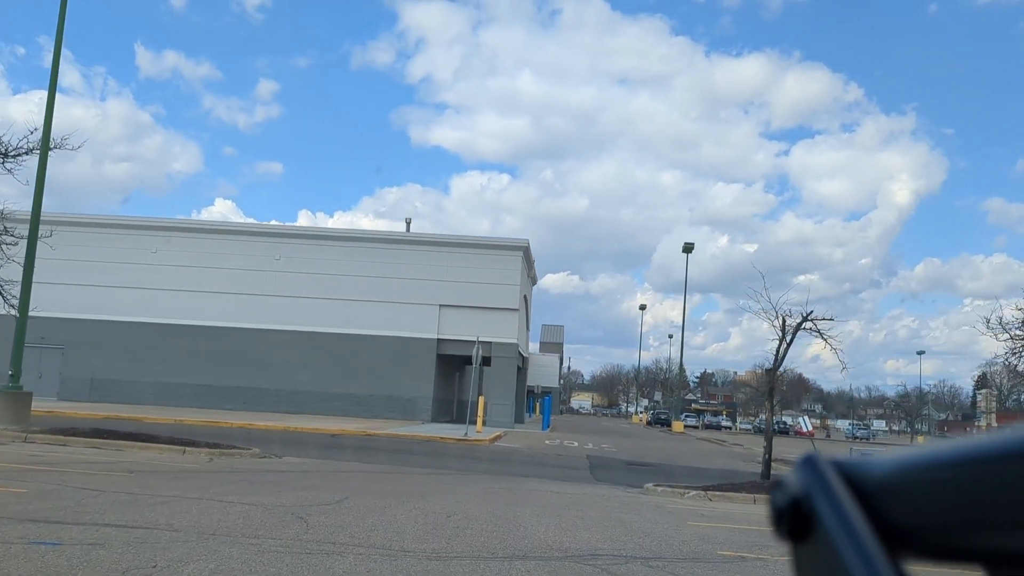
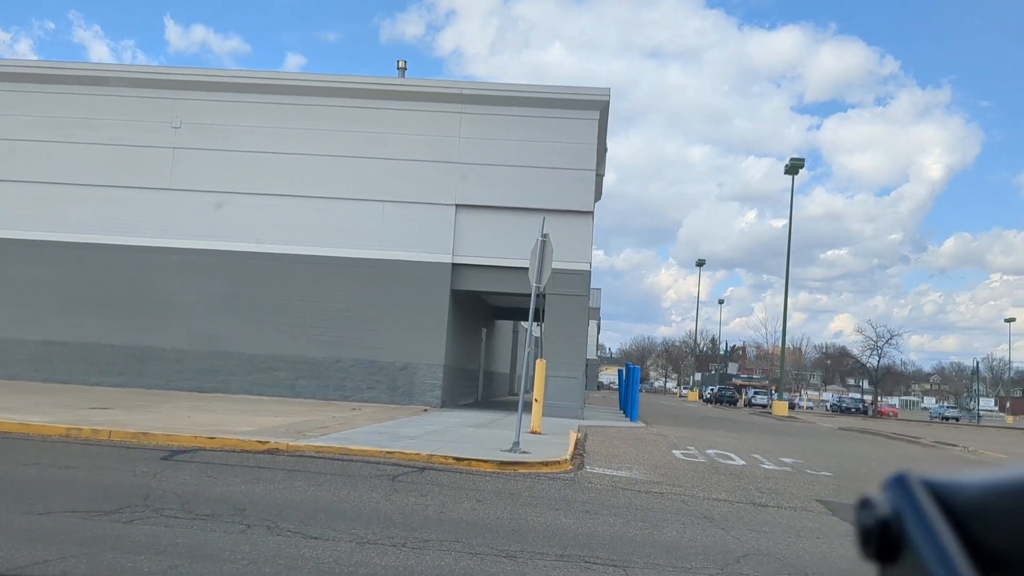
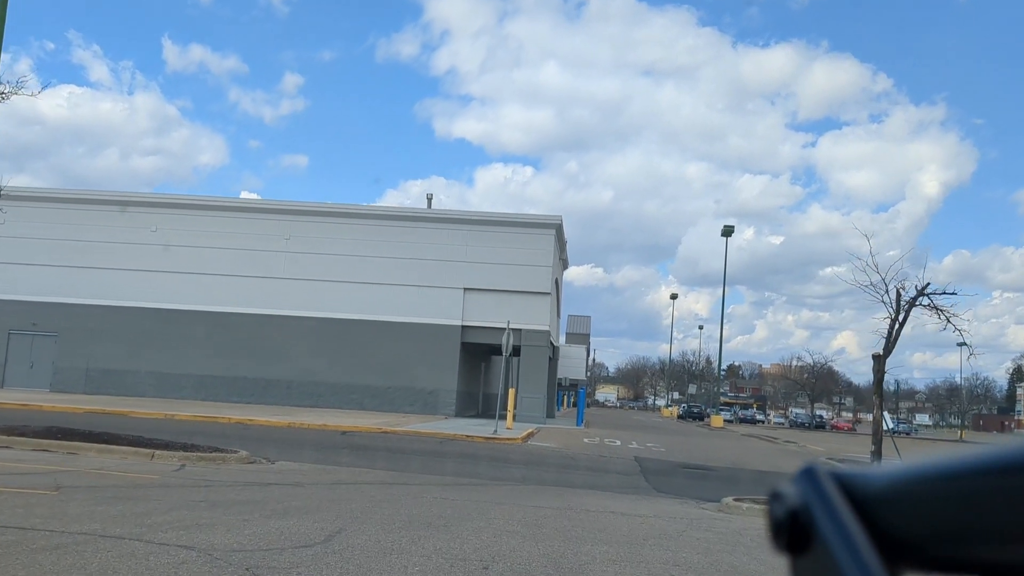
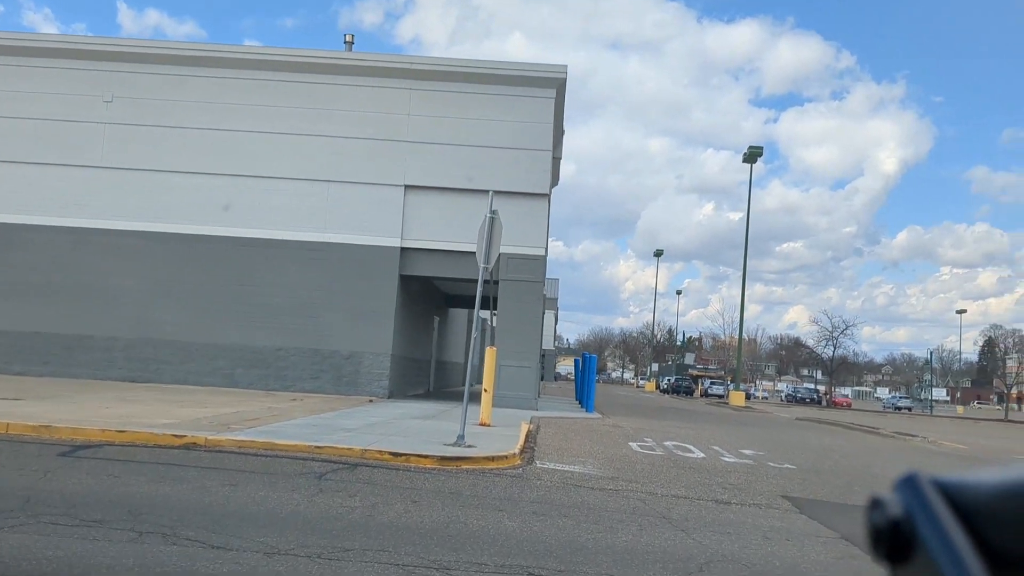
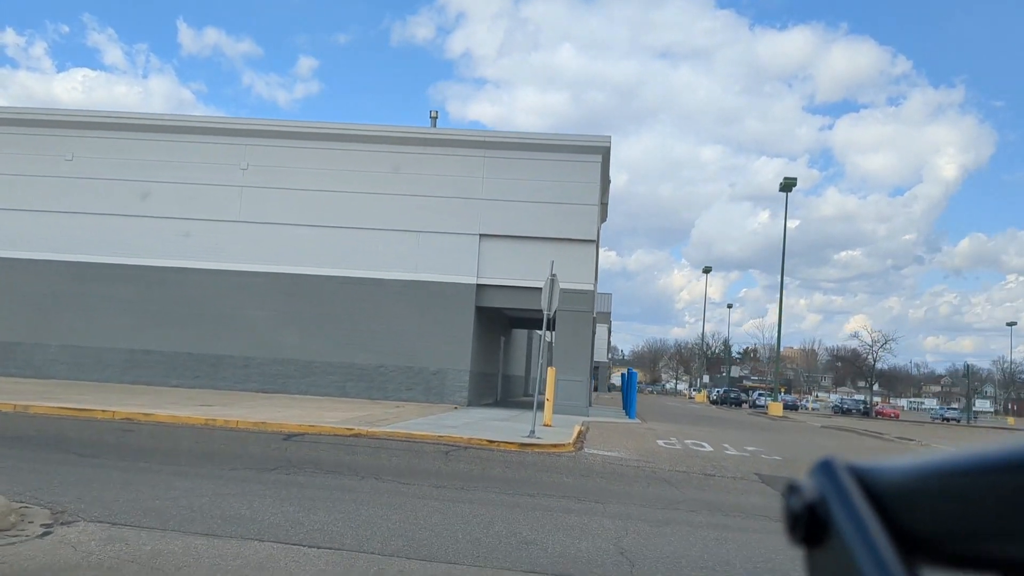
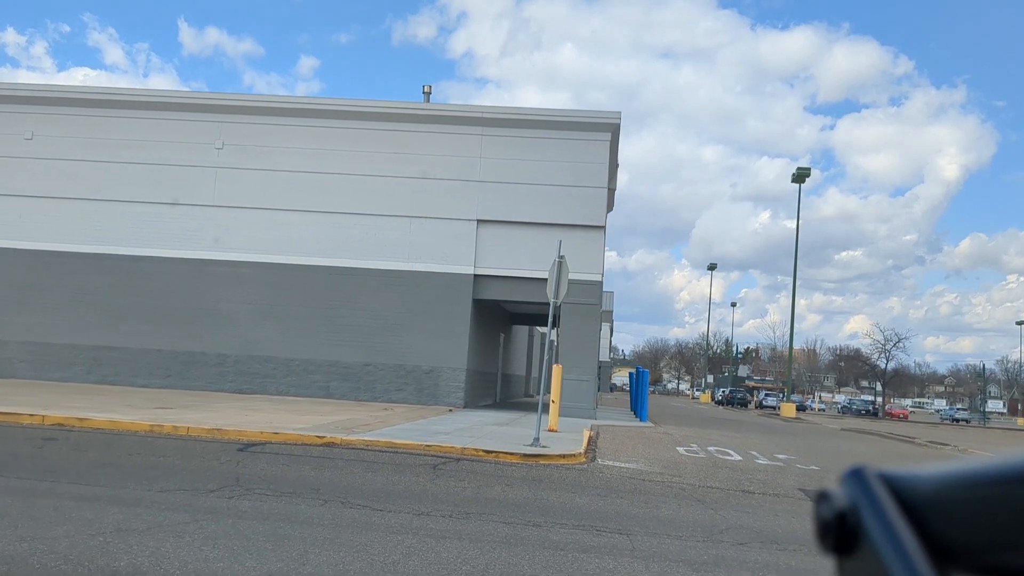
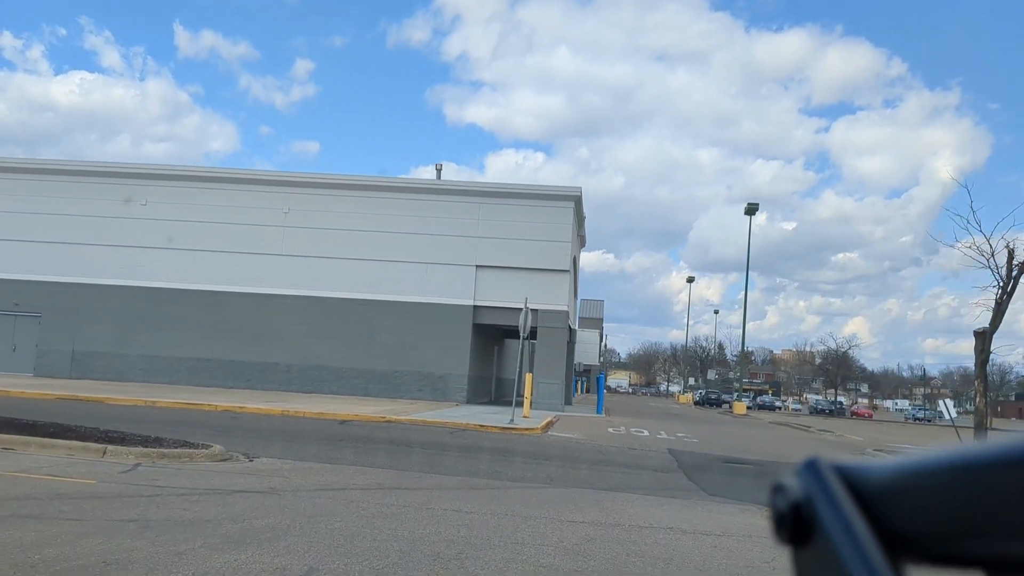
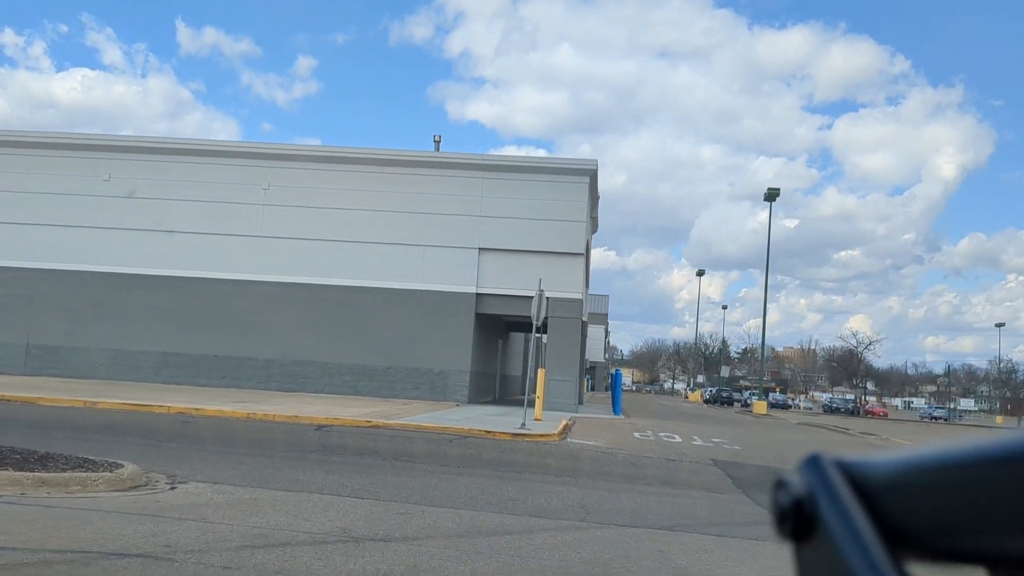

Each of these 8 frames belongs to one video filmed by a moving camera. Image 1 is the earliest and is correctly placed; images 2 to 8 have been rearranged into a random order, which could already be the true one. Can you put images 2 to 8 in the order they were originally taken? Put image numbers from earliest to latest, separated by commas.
3, 7, 8, 5, 6, 2, 4
